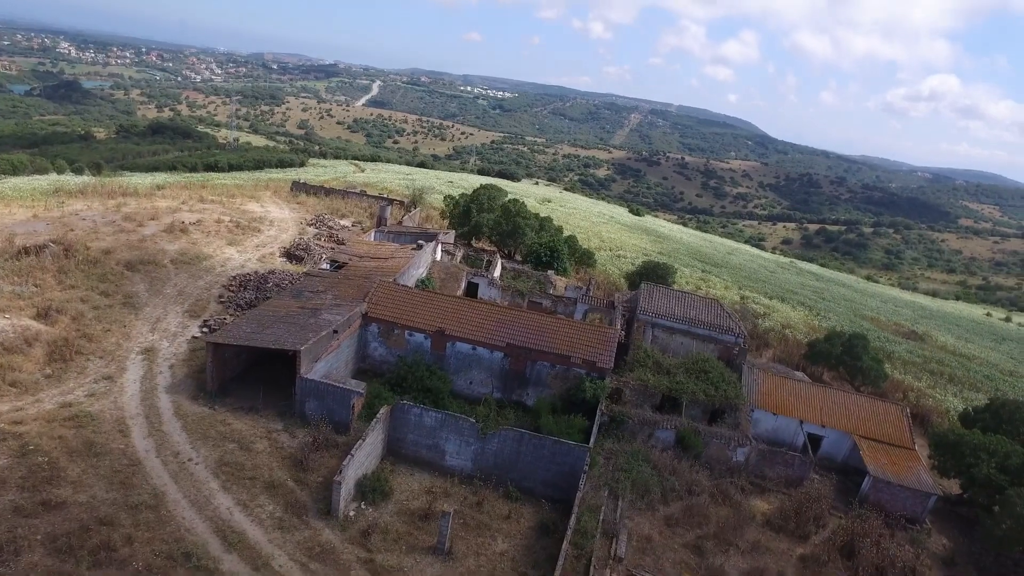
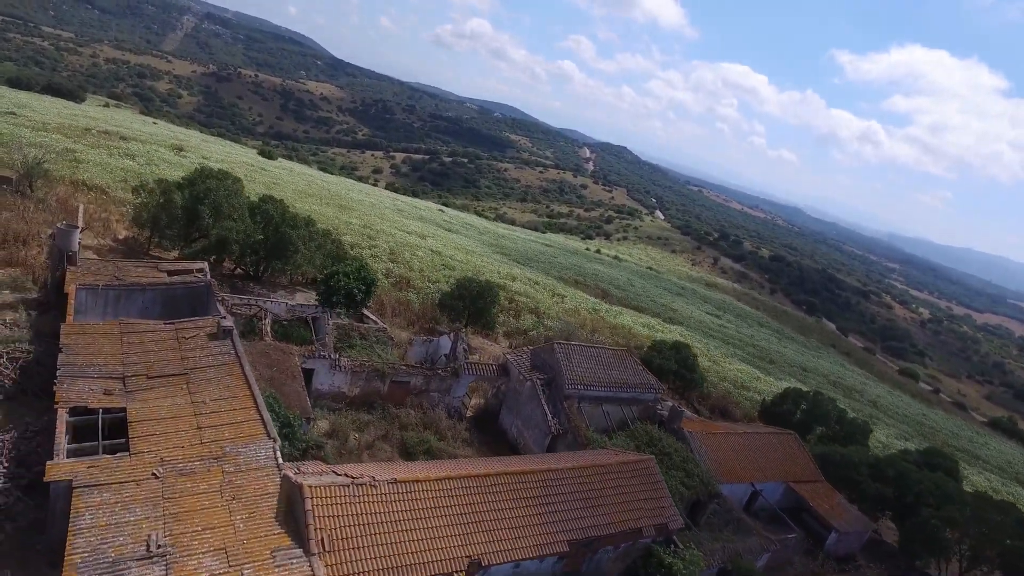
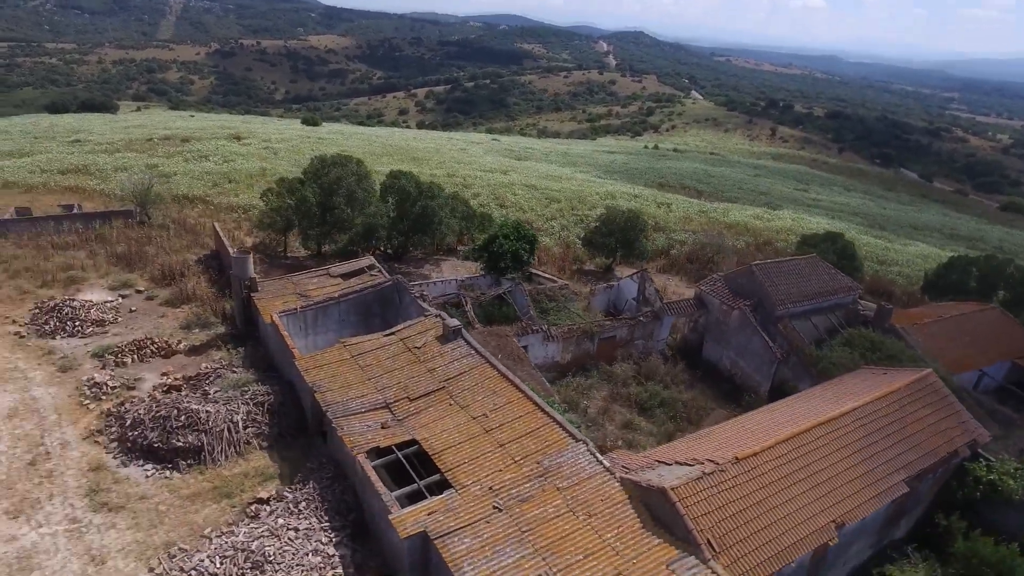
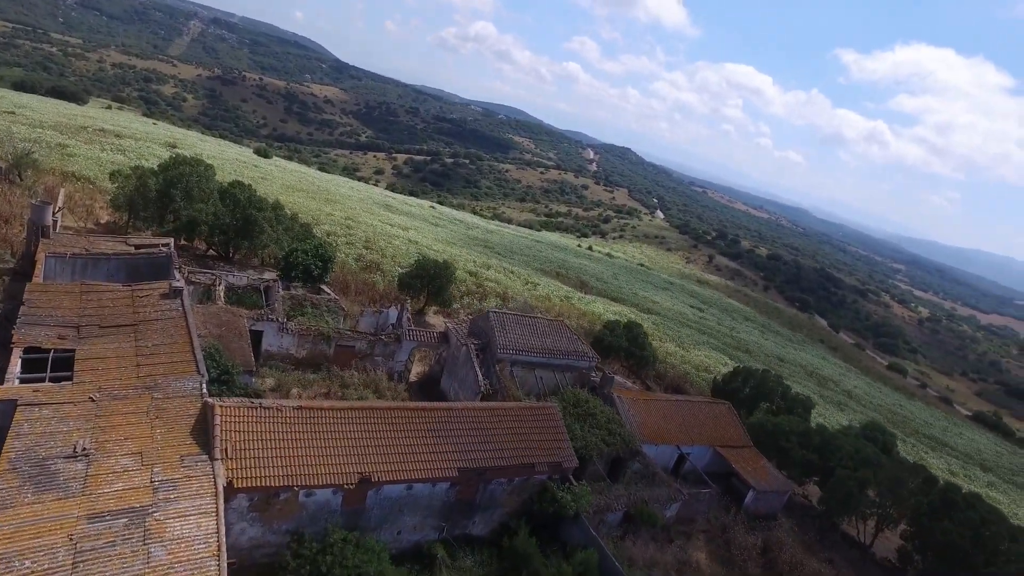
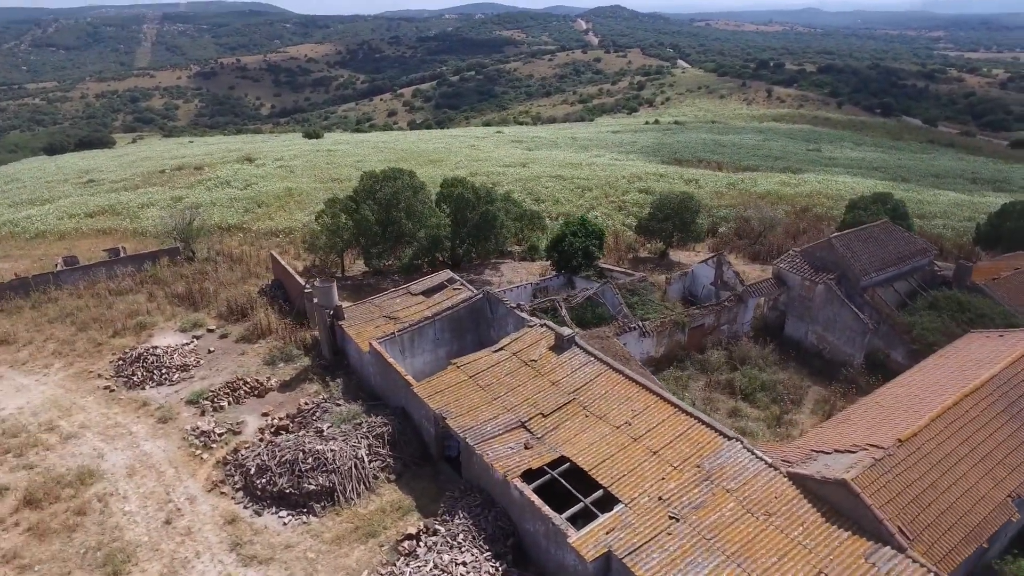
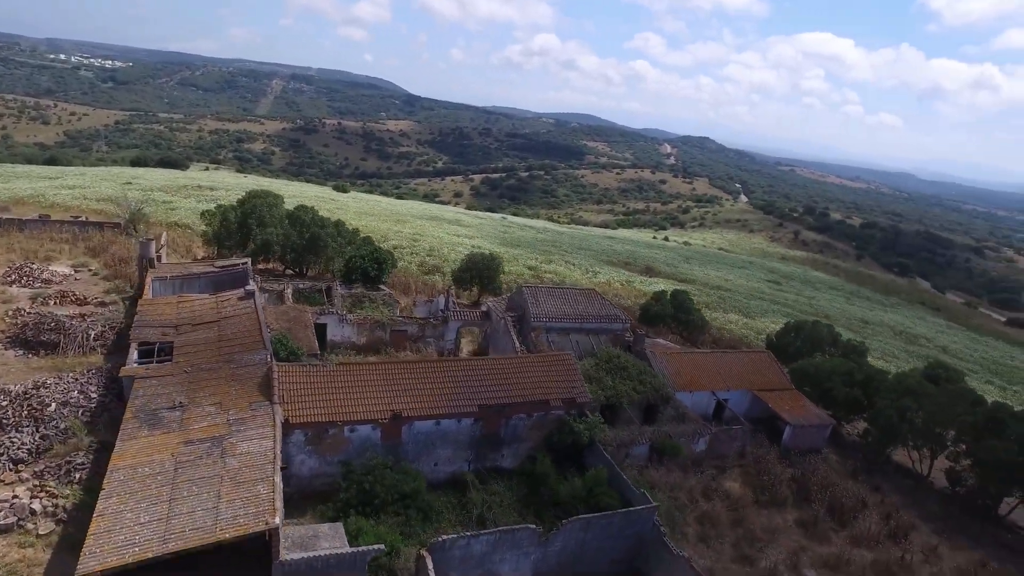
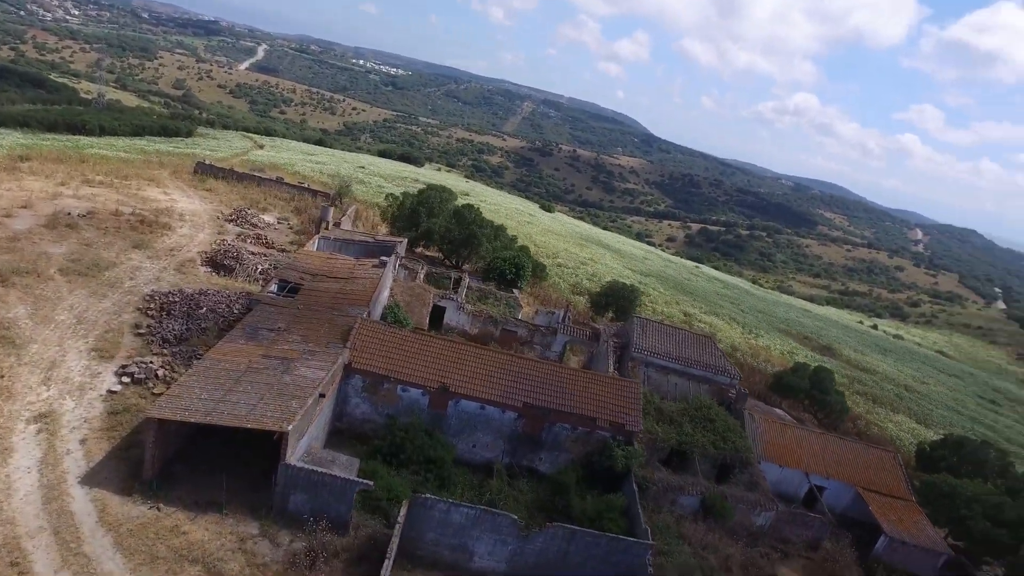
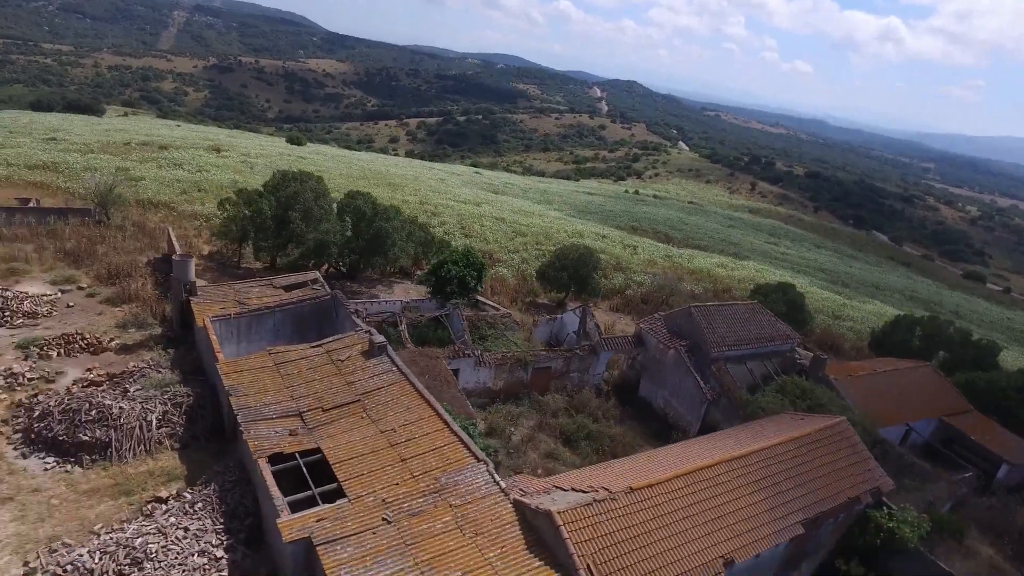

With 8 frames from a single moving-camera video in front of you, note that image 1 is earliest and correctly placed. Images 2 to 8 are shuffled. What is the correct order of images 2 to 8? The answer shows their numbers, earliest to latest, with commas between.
7, 6, 4, 2, 8, 3, 5
